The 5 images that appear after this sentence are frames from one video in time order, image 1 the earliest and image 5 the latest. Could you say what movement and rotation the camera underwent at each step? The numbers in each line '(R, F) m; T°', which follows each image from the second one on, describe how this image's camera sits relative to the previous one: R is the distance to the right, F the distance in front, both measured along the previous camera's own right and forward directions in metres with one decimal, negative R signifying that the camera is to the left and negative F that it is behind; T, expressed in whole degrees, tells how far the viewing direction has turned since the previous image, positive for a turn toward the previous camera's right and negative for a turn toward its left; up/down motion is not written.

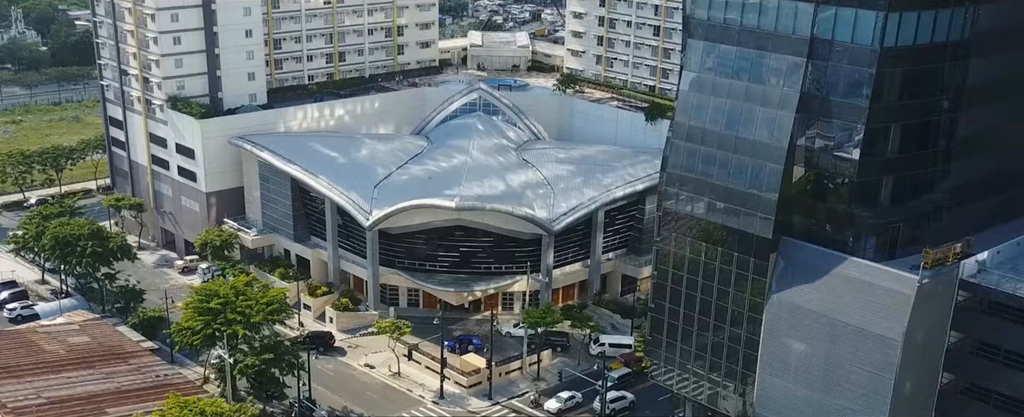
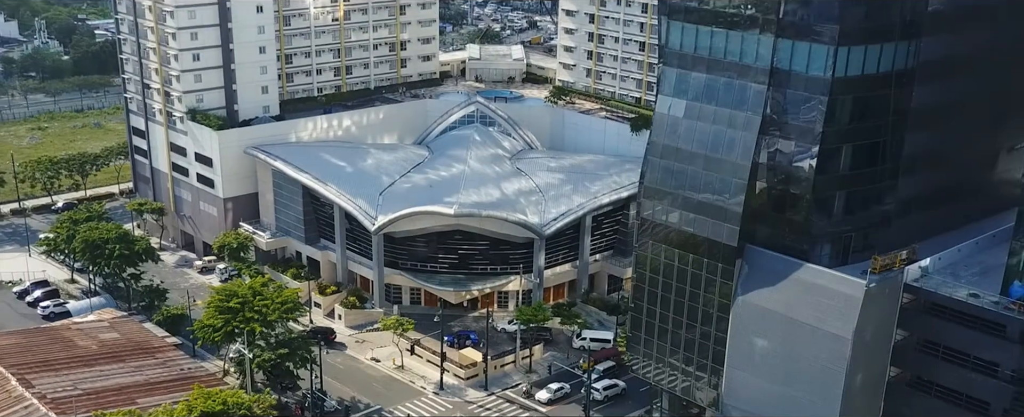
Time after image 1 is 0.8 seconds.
(+0.7, -4.1) m; 0°
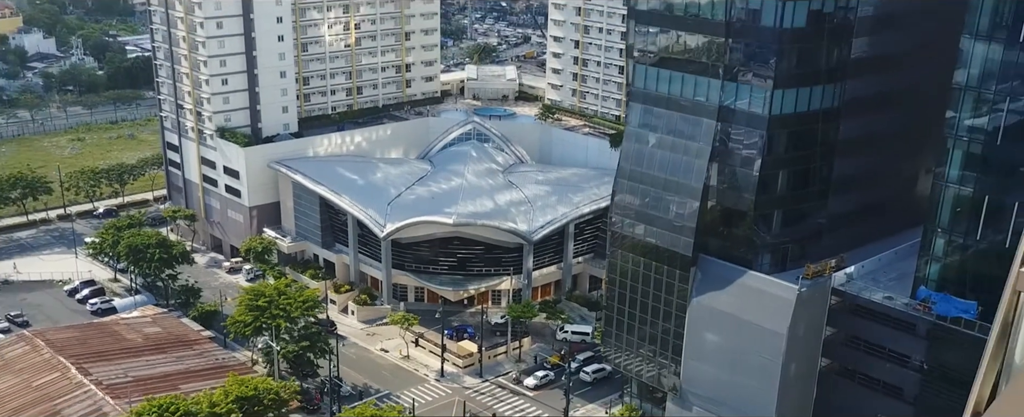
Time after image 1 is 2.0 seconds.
(+0.8, -7.3) m; 0°
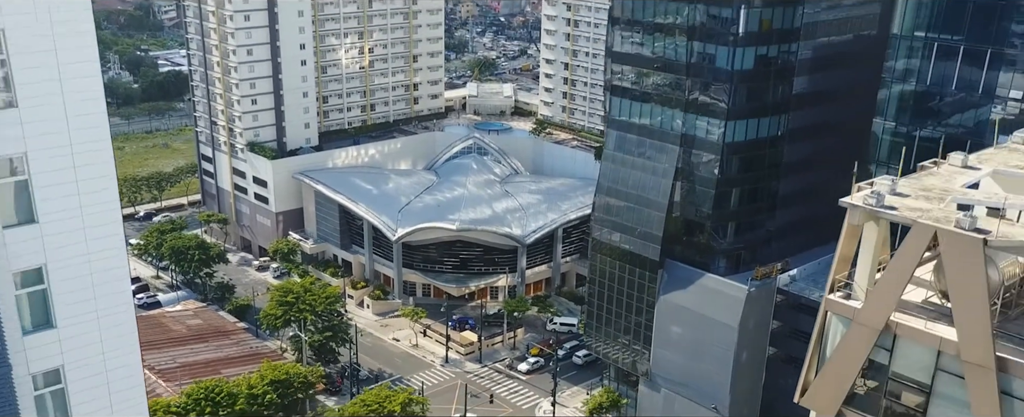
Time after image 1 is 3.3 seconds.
(+0.6, -8.4) m; 0°
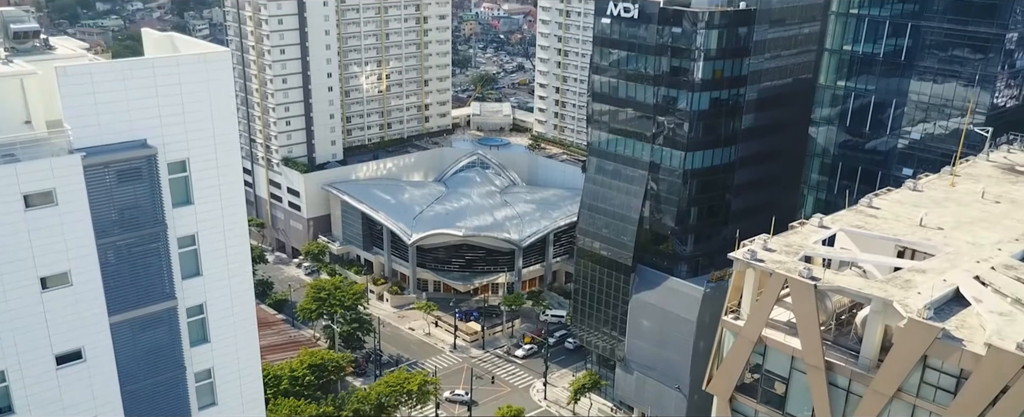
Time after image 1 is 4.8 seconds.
(+0.2, -11.5) m; 0°
